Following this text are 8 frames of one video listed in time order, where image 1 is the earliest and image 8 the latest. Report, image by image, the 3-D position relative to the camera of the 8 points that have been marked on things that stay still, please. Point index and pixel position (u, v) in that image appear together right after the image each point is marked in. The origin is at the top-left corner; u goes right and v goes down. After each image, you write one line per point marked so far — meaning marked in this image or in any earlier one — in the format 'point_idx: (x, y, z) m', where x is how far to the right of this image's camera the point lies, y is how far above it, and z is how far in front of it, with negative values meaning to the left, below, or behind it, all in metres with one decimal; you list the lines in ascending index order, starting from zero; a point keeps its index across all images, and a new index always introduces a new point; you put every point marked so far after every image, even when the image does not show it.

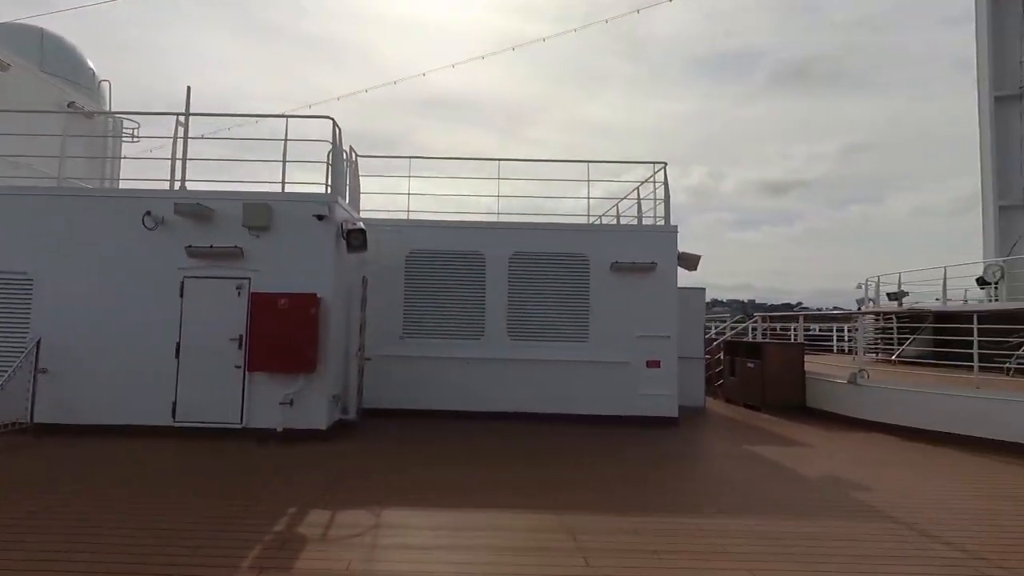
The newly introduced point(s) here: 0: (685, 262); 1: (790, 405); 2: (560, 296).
0: (+3.3, +0.5, +9.3) m
1: (+5.8, -2.5, +10.3) m
2: (+0.9, -0.1, +9.1) m
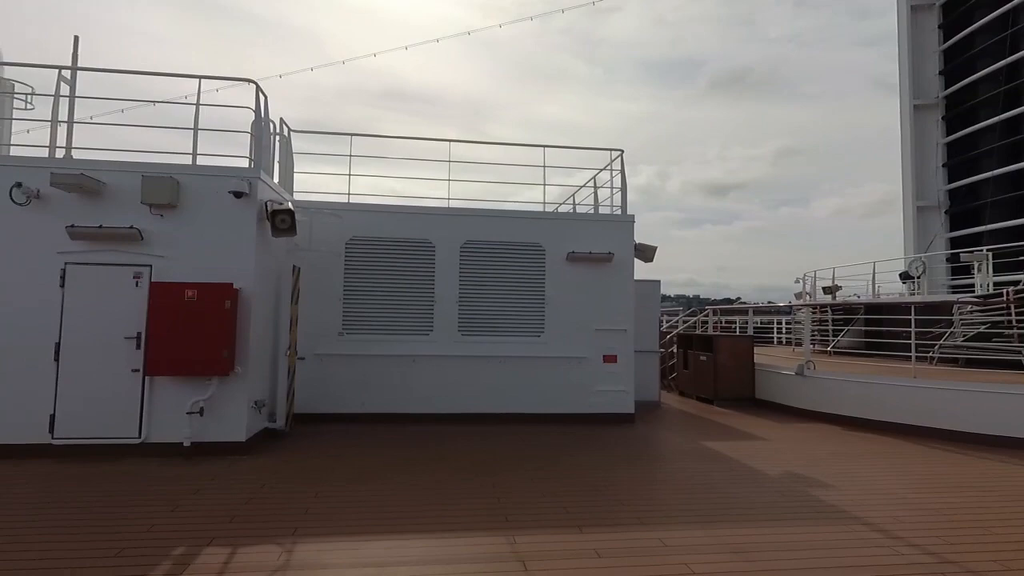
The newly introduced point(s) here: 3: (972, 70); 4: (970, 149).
0: (+2.4, +0.6, +9.1) m
1: (+4.8, -2.3, +10.3) m
2: (+0.1, 0.0, +8.7) m
3: (+15.1, +7.5, +16.1) m
4: (+15.0, +4.7, +16.1) m
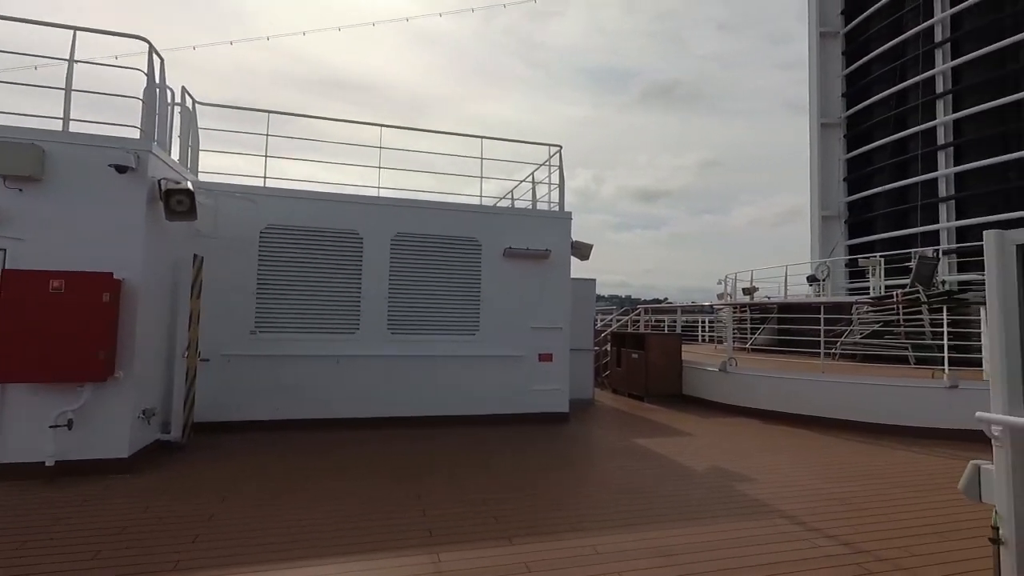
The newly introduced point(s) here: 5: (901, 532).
0: (+1.2, +0.7, +9.0) m
1: (+3.4, -2.3, +10.5) m
2: (-1.1, +0.1, +8.3) m
3: (+13.0, +7.4, +17.7) m
4: (+12.8, +4.6, +17.6) m
5: (+3.0, -2.0, +3.8) m
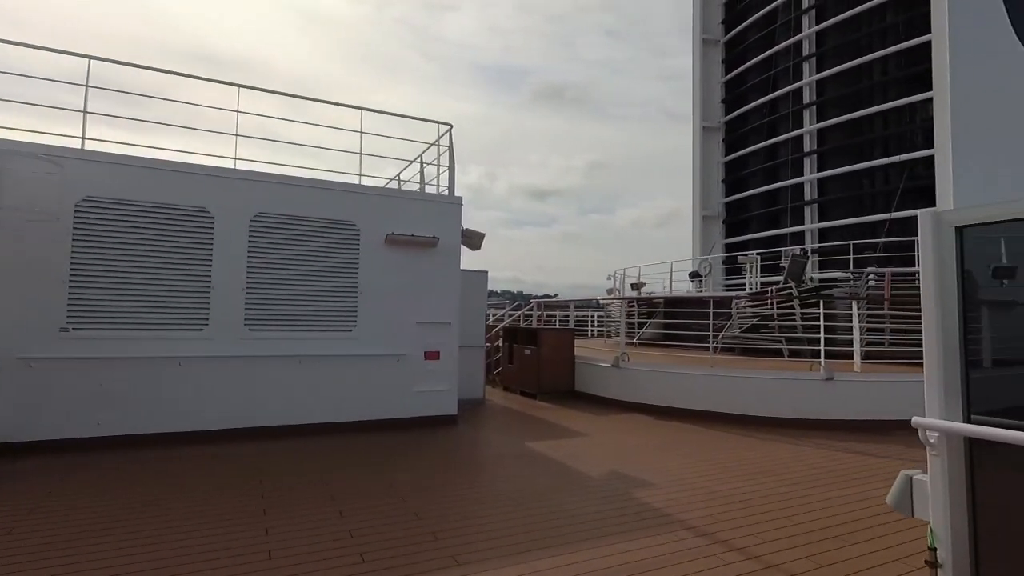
0: (-0.7, +0.8, +8.3) m
1: (+1.1, -2.2, +10.3) m
2: (-2.8, +0.2, +7.2) m
3: (+9.1, +7.5, +19.2) m
4: (+8.9, +4.7, +19.1) m
5: (+2.1, -1.9, +3.7) m
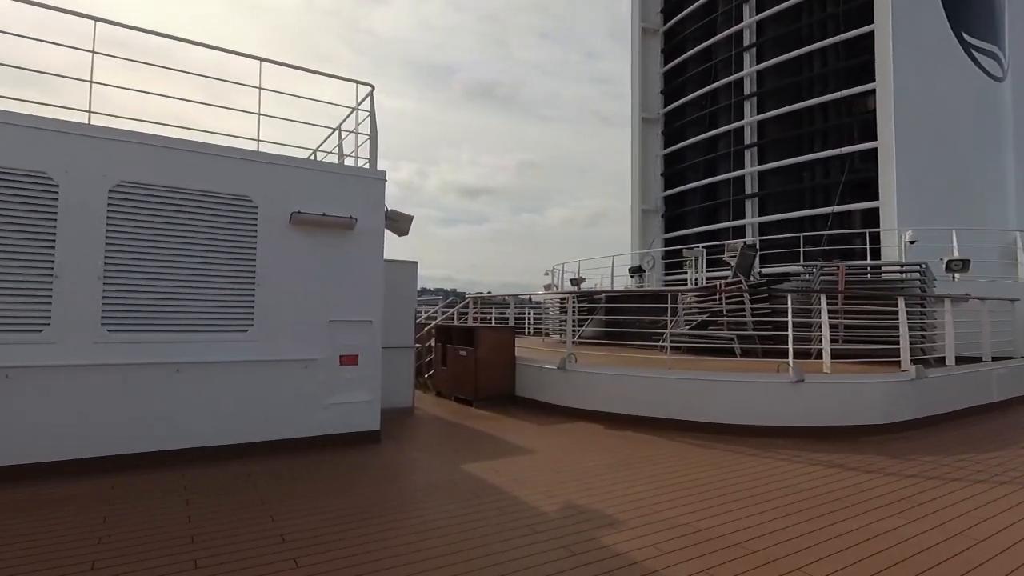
0: (-1.7, +0.9, +7.1) m
1: (-0.2, -2.0, +9.3) m
2: (-3.6, +0.4, +5.7) m
3: (+6.6, +7.6, +19.2) m
4: (+6.4, +4.8, +19.1) m
5: (+1.7, -1.8, +2.9) m
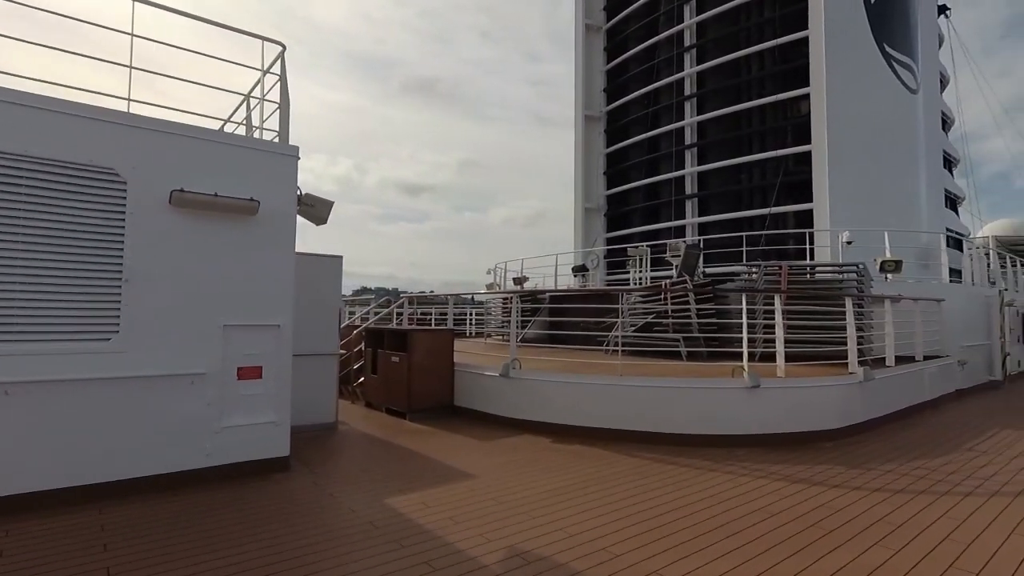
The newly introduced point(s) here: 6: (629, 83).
0: (-2.5, +0.9, +6.1) m
1: (-1.2, -2.0, +8.5) m
2: (-4.2, +0.4, +4.5) m
3: (+4.4, +7.7, +19.1) m
4: (+4.2, +4.9, +19.0) m
5: (+1.4, -1.8, +2.3) m
6: (+4.5, +7.9, +18.7) m
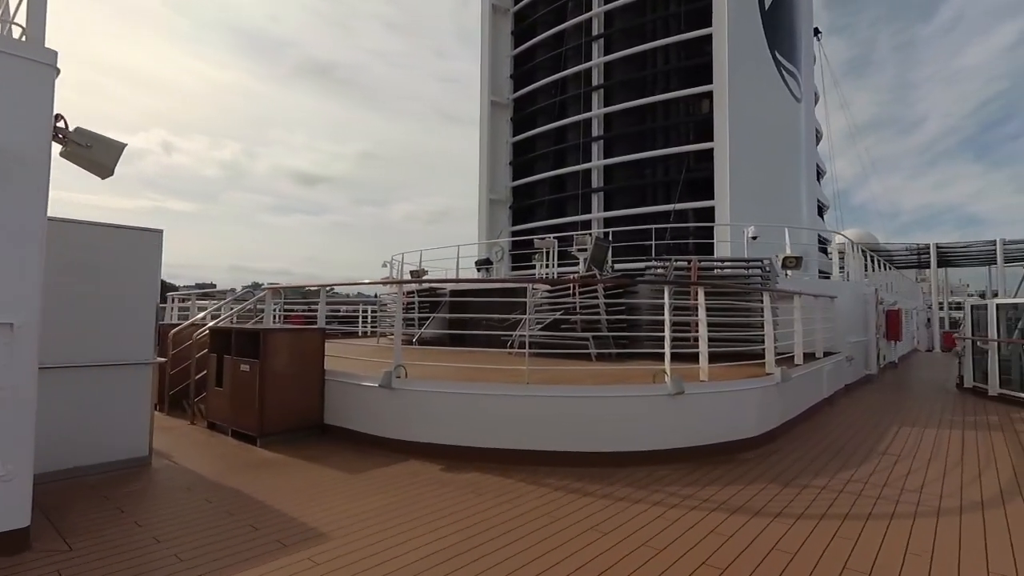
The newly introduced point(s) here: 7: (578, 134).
0: (-3.6, +1.1, +4.2) m
1: (-2.9, -1.9, +6.8) m
2: (-5.0, +0.5, +2.3) m
3: (+0.7, +7.8, +18.3) m
4: (+0.5, +5.0, +18.1) m
5: (+0.9, -1.7, +1.3) m
6: (+0.8, +8.0, +17.9) m
7: (+2.1, +5.0, +15.8) m
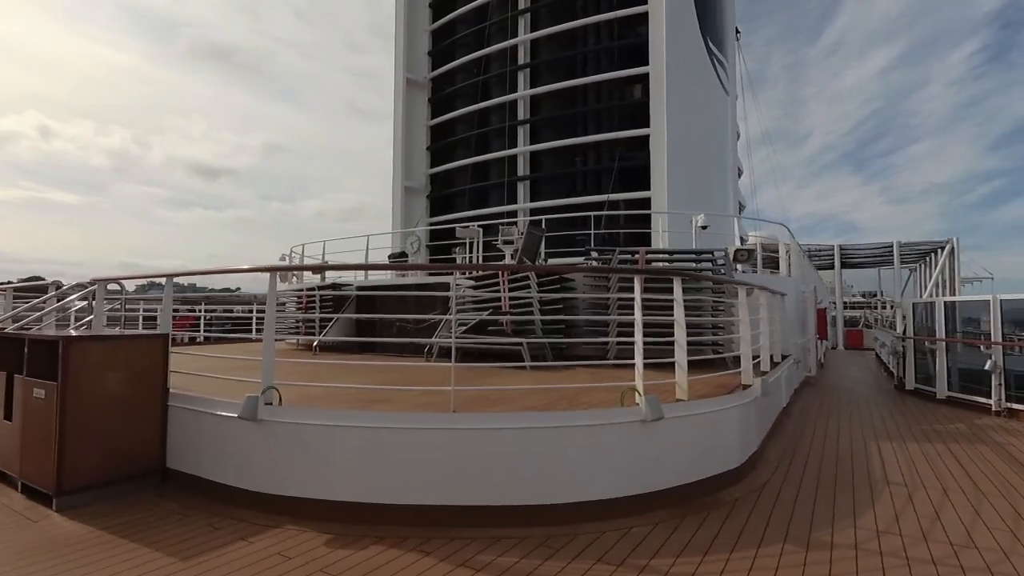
0: (-4.0, +1.2, +2.1) m
1: (-3.7, -1.8, +4.8) m
2: (-5.0, +0.6, 0.0) m
3: (-1.8, +7.9, +16.6) m
4: (-2.0, +5.1, +16.4) m
5: (+0.9, -1.7, -0.1) m
6: (-1.6, +8.1, +16.3) m
7: (-0.1, +5.0, +14.4) m
